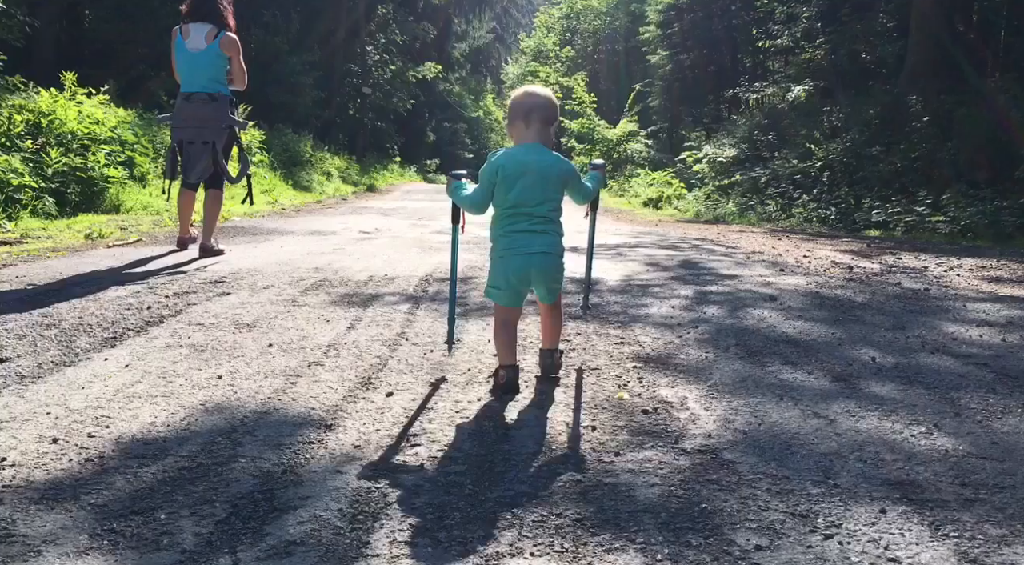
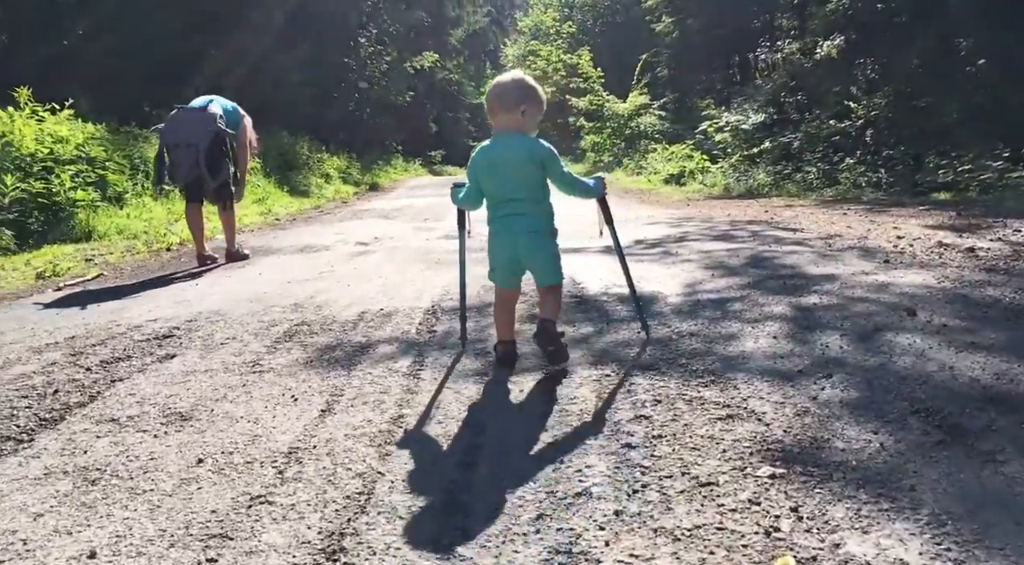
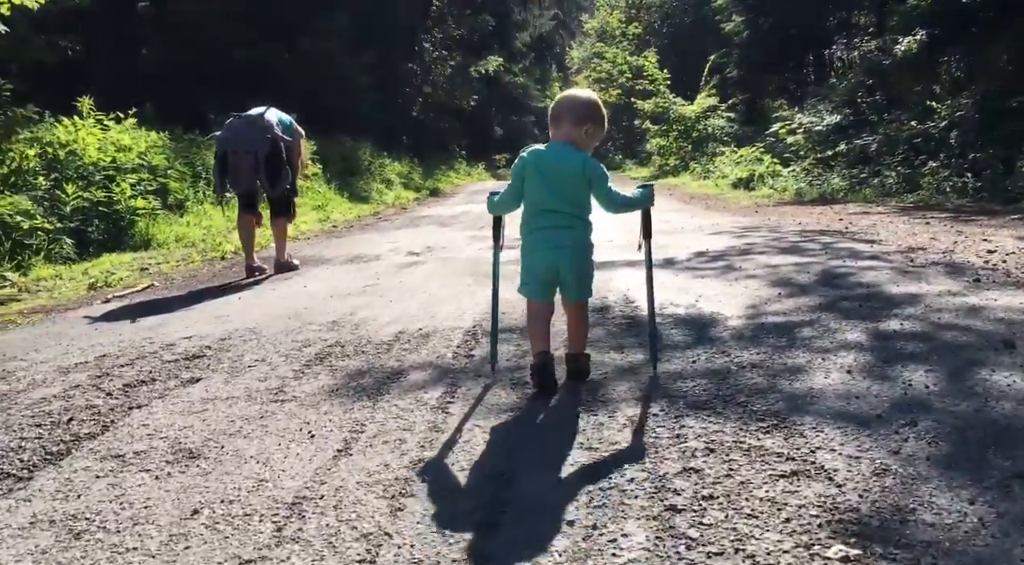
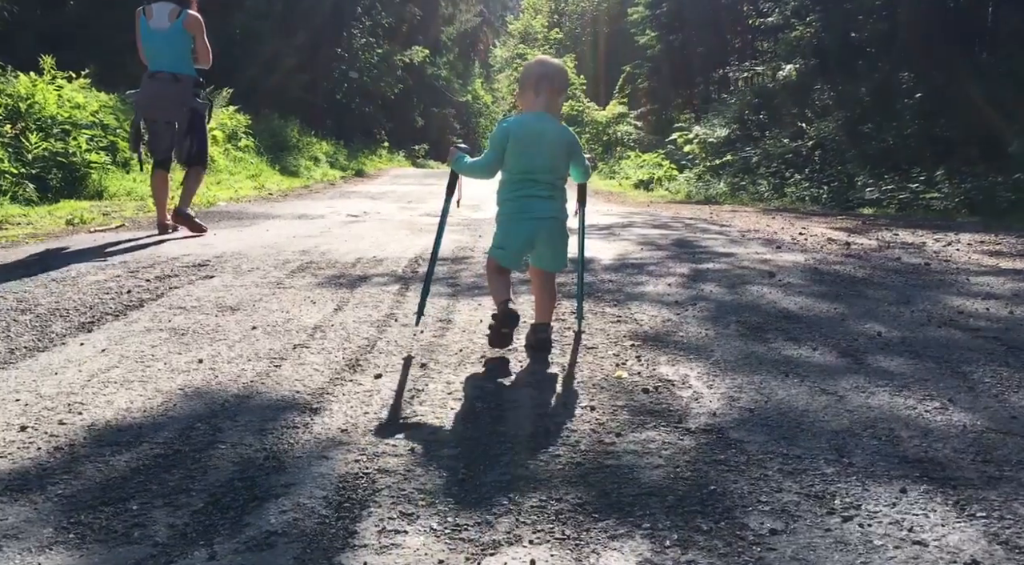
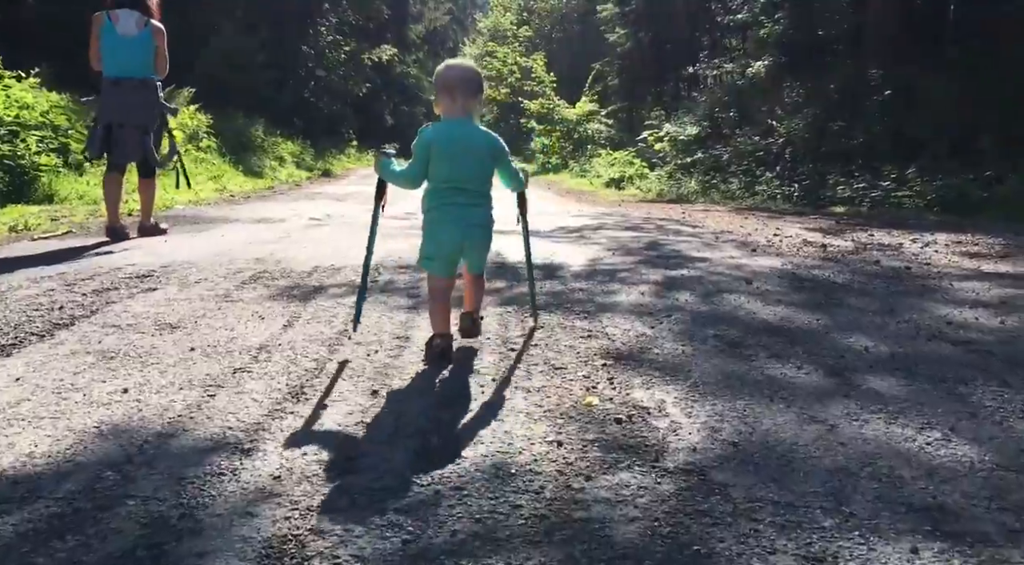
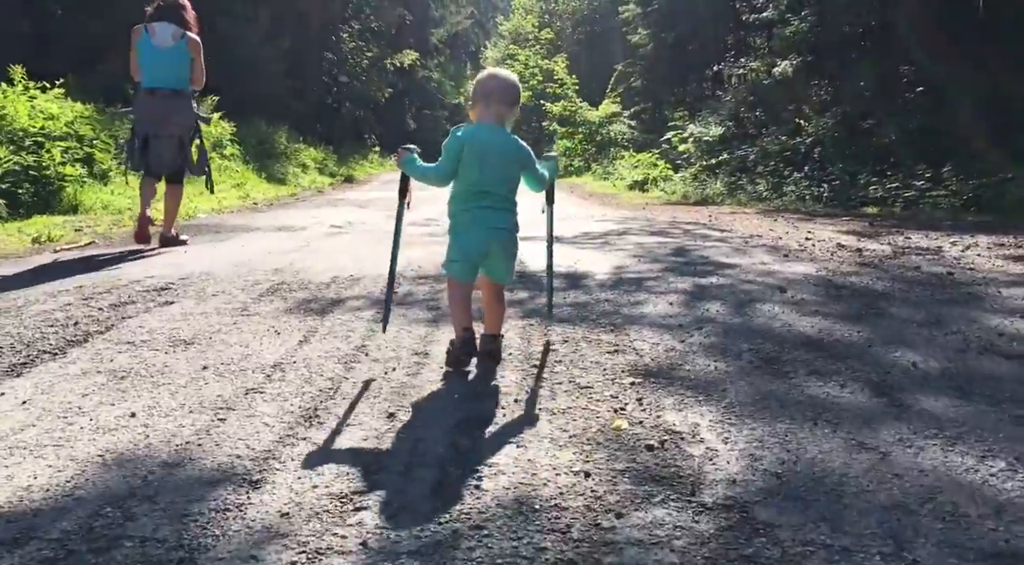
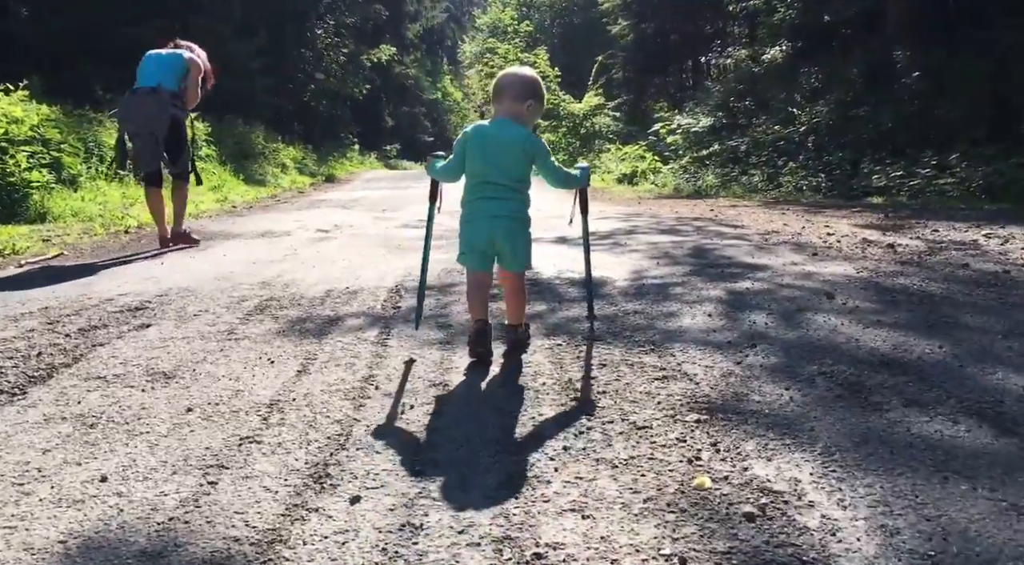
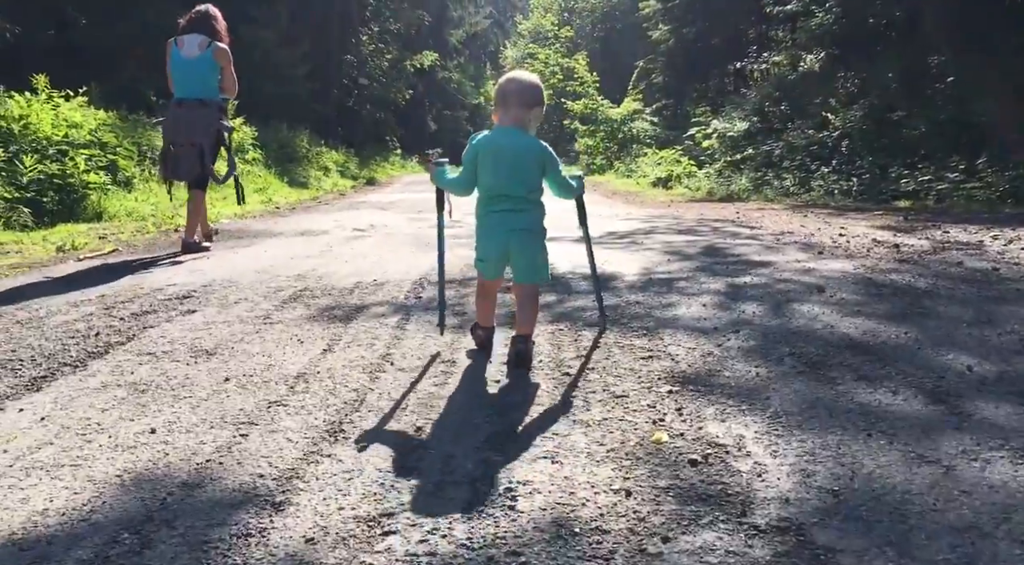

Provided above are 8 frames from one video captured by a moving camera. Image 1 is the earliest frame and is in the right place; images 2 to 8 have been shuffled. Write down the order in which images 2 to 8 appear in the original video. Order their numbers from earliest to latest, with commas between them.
4, 5, 6, 8, 7, 2, 3
